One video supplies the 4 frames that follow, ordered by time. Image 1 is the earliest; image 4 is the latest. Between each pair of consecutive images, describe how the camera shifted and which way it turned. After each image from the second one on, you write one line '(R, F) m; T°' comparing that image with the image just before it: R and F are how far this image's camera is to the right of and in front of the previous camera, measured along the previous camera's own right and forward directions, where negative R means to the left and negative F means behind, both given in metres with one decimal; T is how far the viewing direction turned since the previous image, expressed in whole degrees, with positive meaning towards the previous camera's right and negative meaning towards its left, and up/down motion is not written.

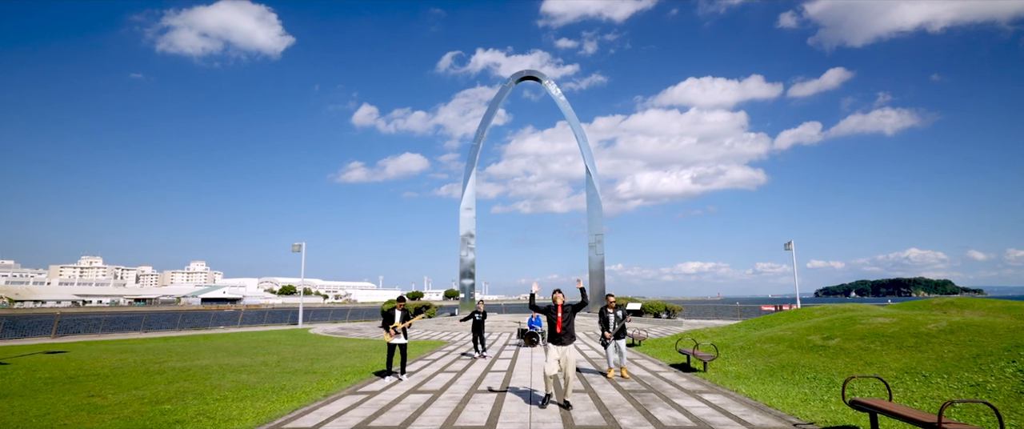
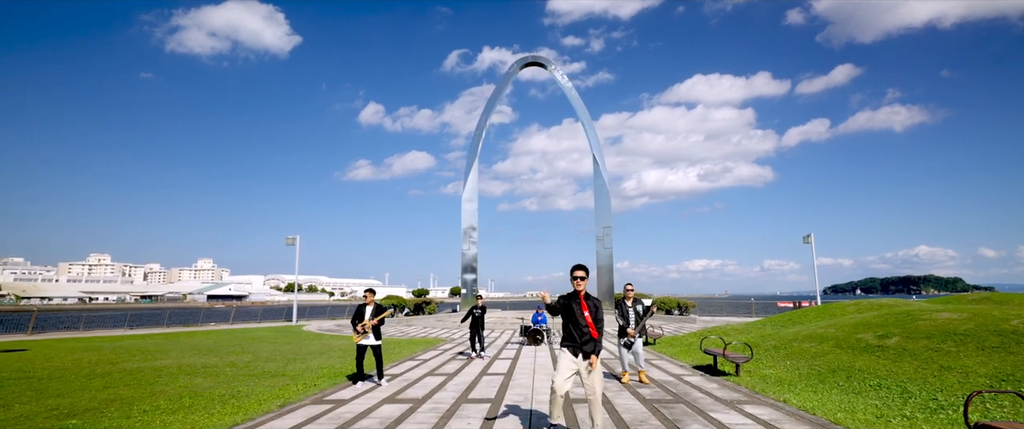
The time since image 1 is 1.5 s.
(+0.1, +1.4) m; -1°
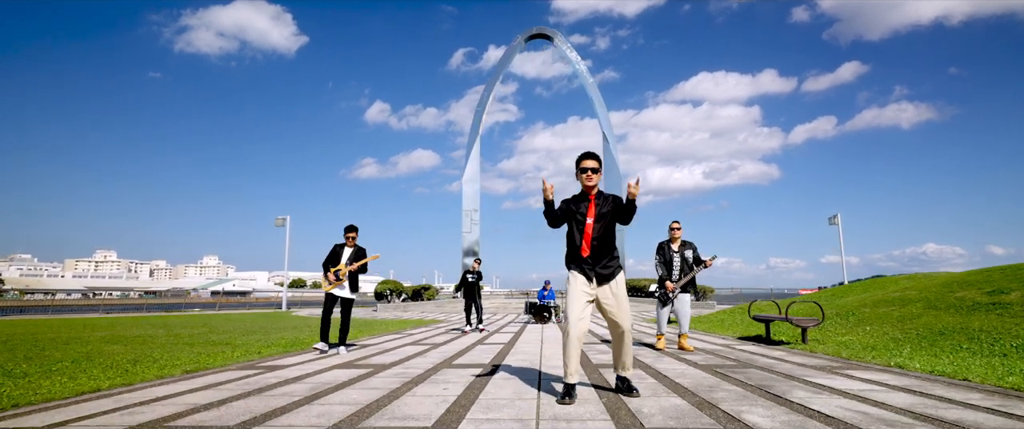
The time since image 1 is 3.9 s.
(0.0, +1.8) m; -1°
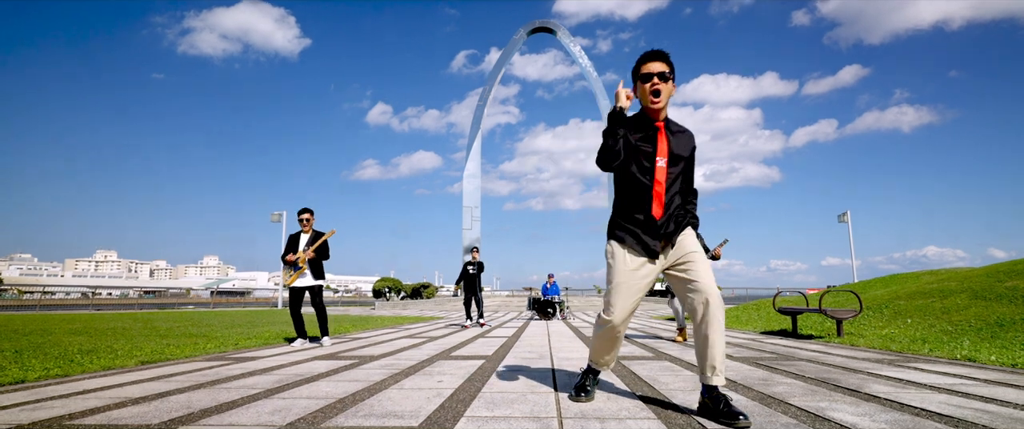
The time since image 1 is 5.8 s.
(0.0, +0.6) m; 0°
